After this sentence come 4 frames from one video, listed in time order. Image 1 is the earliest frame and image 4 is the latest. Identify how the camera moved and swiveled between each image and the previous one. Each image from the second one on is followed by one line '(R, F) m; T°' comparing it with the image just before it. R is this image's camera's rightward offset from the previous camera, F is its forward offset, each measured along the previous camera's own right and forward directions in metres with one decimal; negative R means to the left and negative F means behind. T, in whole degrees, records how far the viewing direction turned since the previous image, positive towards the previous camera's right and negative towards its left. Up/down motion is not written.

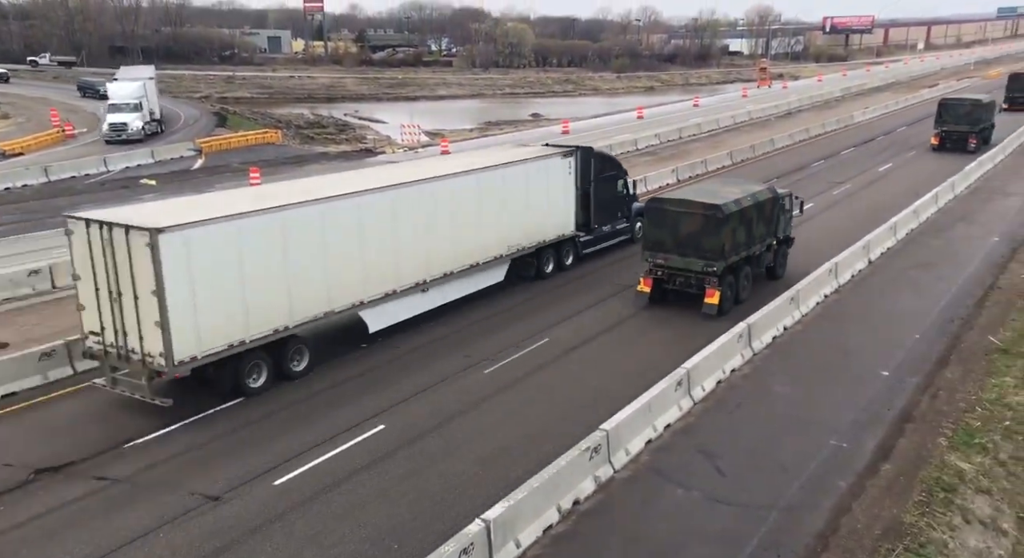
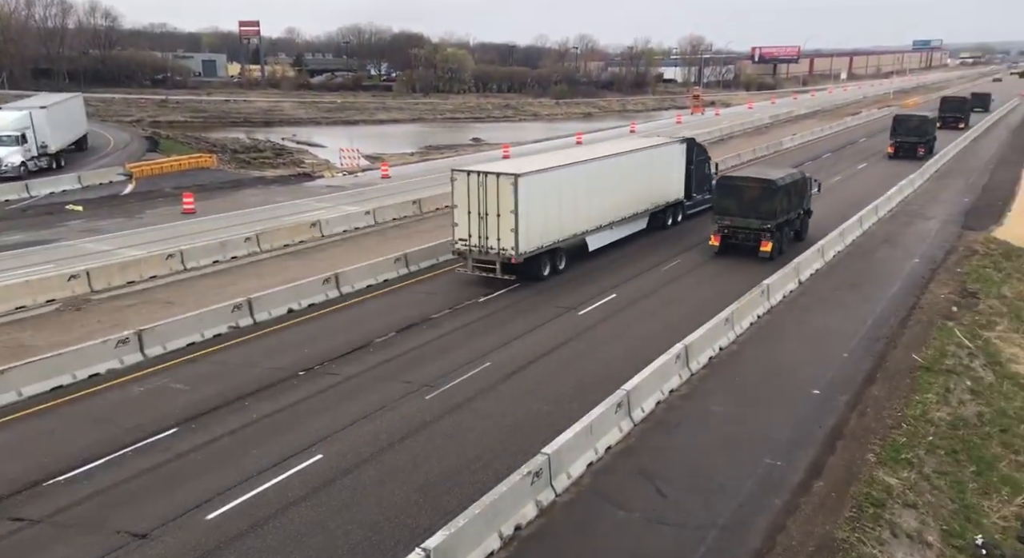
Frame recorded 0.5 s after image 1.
(+0.1, 0.0) m; +4°
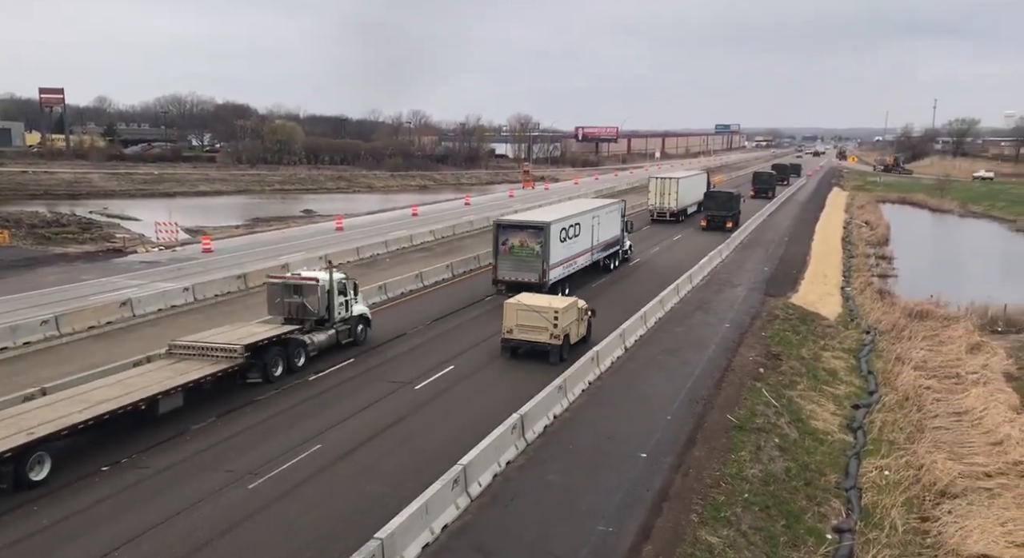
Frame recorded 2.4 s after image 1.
(+0.2, 0.0) m; +11°
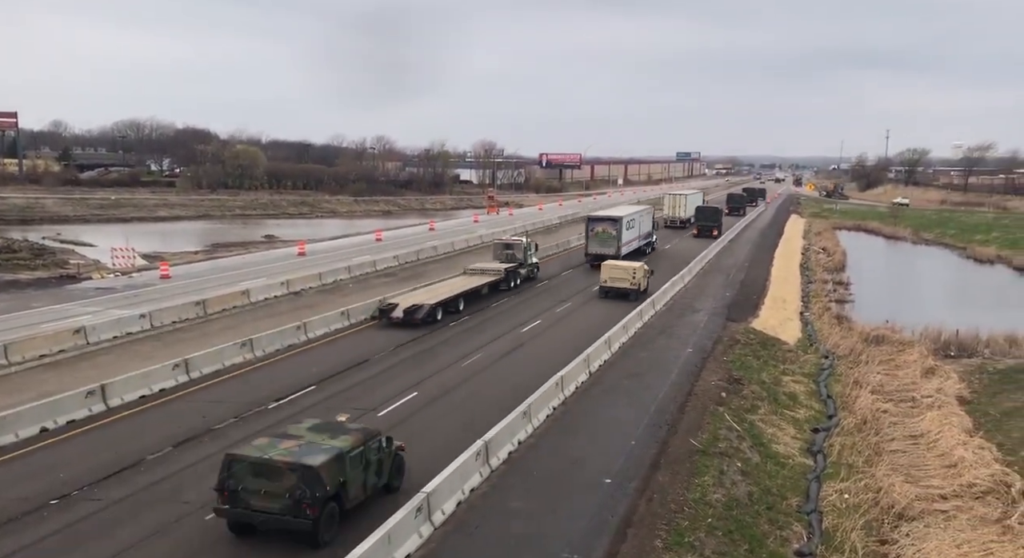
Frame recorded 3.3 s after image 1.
(0.0, 0.0) m; +3°
